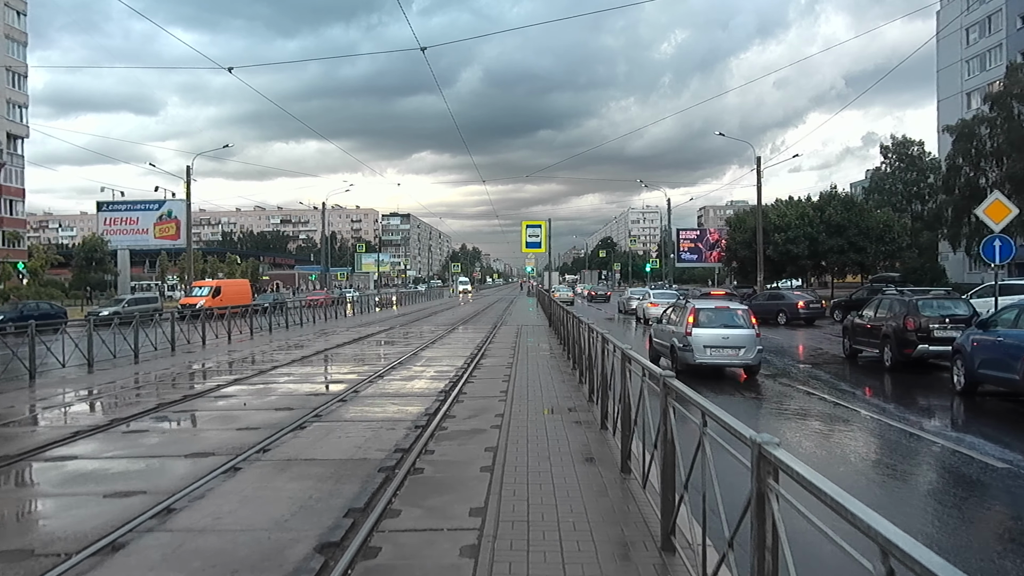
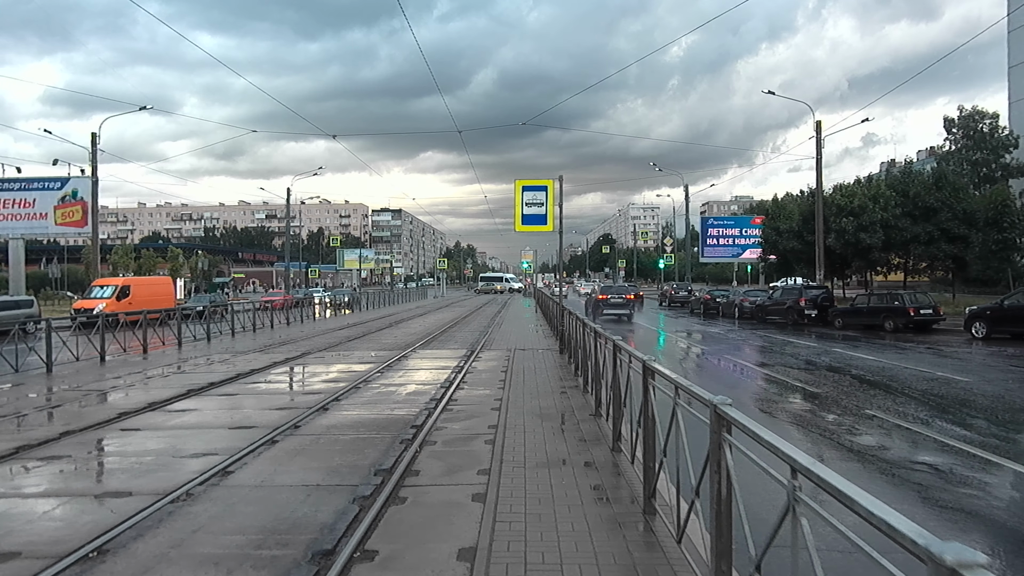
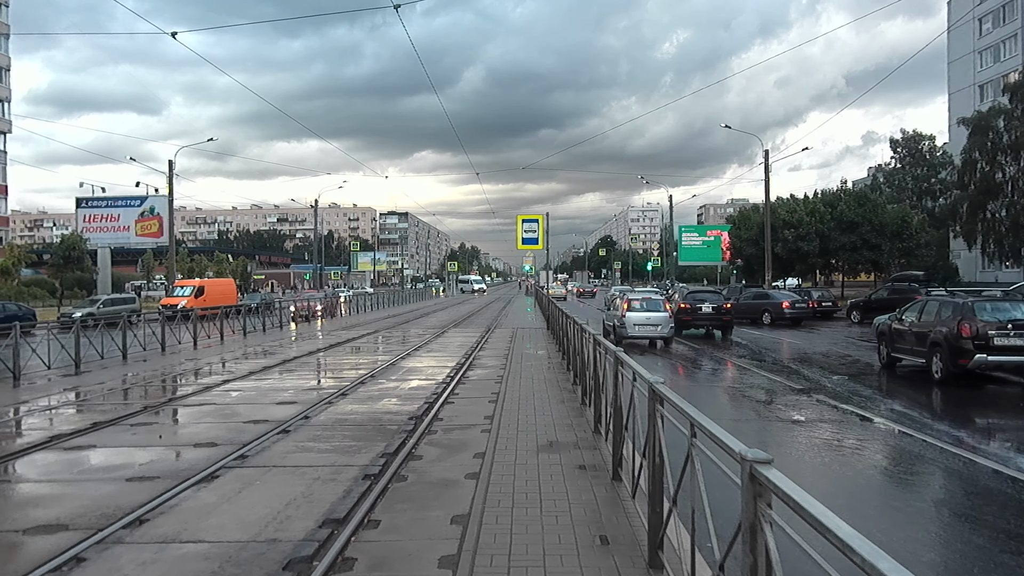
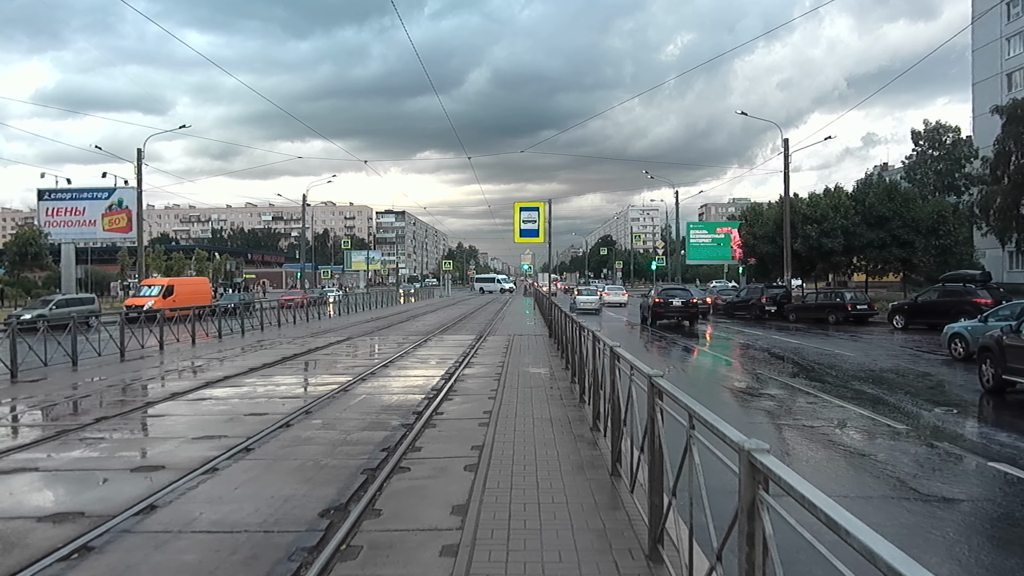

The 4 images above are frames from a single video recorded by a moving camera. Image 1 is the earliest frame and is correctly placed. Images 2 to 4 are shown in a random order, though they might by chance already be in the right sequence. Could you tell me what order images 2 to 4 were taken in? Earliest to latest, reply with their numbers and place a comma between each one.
3, 4, 2
